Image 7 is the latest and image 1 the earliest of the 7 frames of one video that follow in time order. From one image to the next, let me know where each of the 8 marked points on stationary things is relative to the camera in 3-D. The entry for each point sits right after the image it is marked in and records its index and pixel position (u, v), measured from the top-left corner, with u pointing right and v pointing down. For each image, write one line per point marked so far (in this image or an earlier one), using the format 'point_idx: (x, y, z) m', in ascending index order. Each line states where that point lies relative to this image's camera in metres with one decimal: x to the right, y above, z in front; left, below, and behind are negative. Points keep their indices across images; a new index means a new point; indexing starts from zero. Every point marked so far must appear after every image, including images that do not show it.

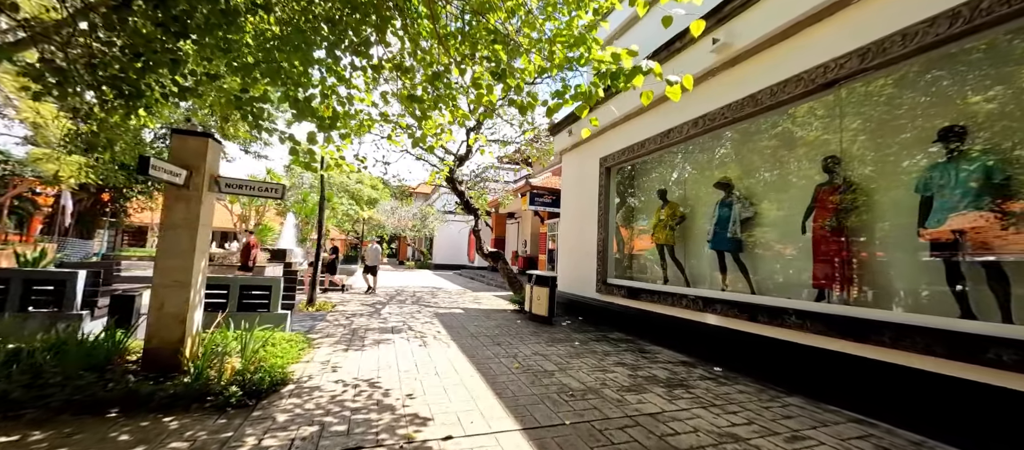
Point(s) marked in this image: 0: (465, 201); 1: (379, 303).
0: (-1.3, +0.7, +10.1) m
1: (-3.0, -1.8, +8.2) m
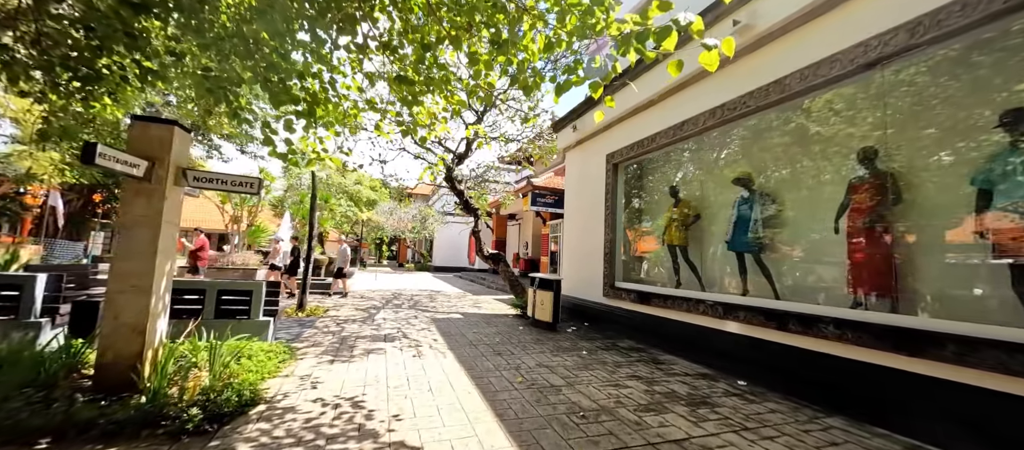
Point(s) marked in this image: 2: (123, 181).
0: (-1.3, +0.6, +9.7) m
1: (-2.9, -1.8, +7.8) m
2: (-3.1, +0.4, +2.9) m
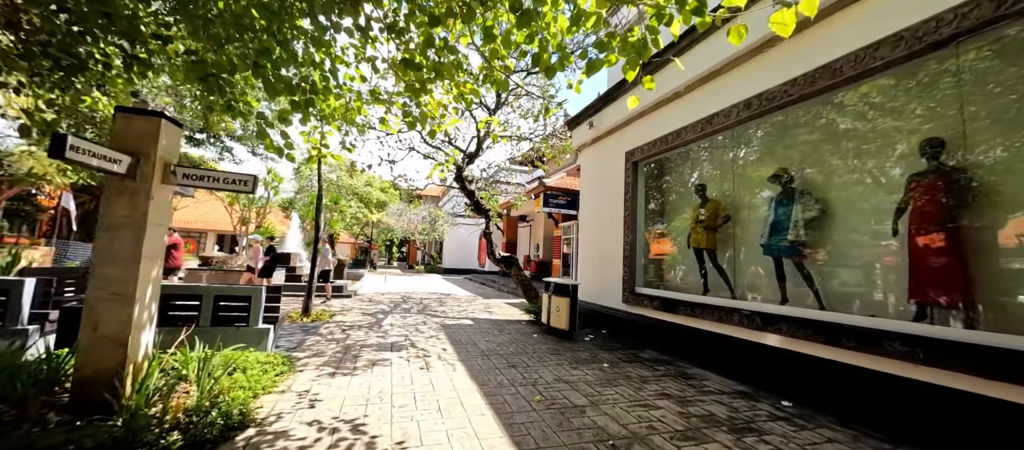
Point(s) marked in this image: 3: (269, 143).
0: (-0.9, +0.6, +9.4) m
1: (-2.7, -1.8, +7.5) m
2: (-3.0, +0.3, +2.7) m
3: (-2.3, +0.8, +3.3) m
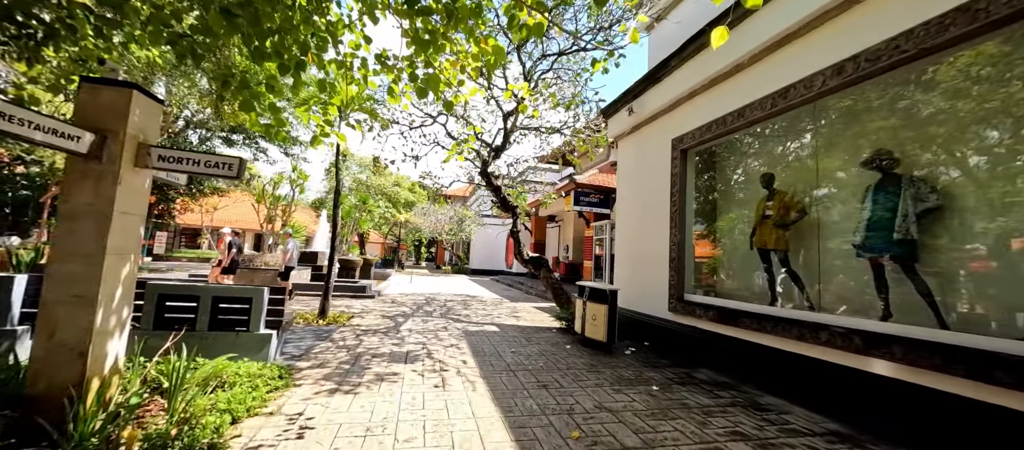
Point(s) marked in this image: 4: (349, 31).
0: (-0.2, +0.6, +8.8) m
1: (-2.1, -1.8, +7.0) m
2: (-2.8, +0.4, +2.3) m
3: (-2.0, +0.8, +2.9) m
4: (-1.3, +1.6, +3.0) m
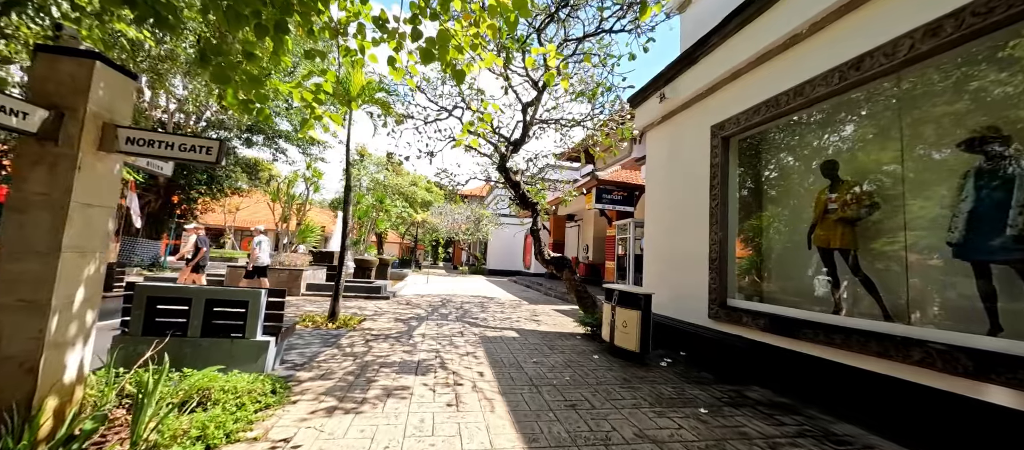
0: (+0.2, +0.7, +8.4) m
1: (-1.7, -1.7, +6.7) m
2: (-2.7, +0.4, +2.0) m
3: (-1.9, +0.9, +2.5) m
4: (-1.1, +1.6, +2.6) m
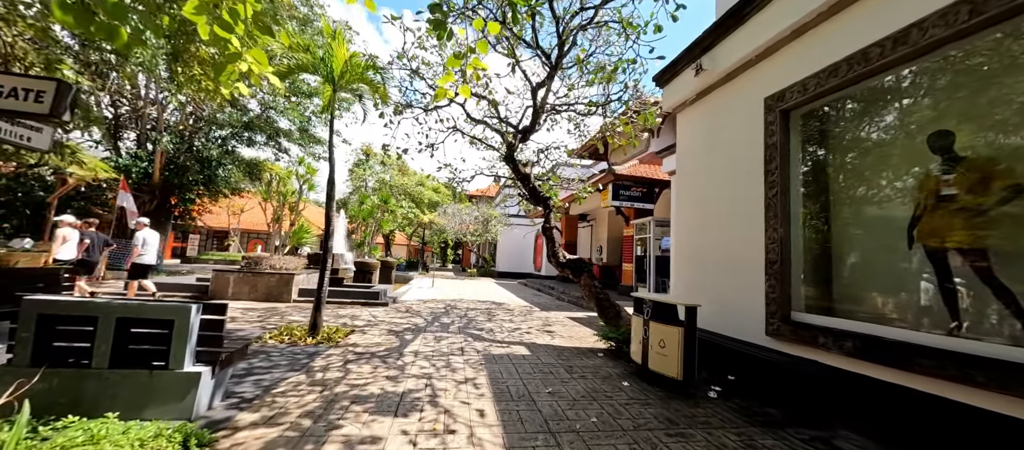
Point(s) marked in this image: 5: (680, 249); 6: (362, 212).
0: (+0.4, +0.7, +7.5) m
1: (-1.6, -1.7, +5.9) m
2: (-2.6, +0.5, +1.2) m
3: (-1.8, +0.9, +1.7) m
4: (-1.1, +1.7, +1.8) m
5: (+2.5, -0.4, +5.3) m
6: (-7.1, +0.6, +17.1) m
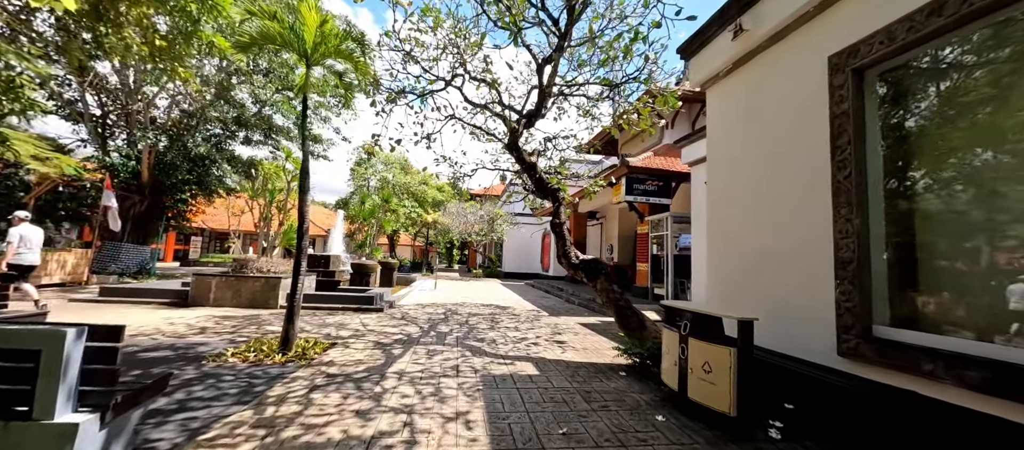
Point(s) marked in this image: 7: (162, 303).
0: (+0.5, +0.8, +6.8) m
1: (-1.5, -1.7, +5.1) m
2: (-2.7, +0.5, +0.5) m
3: (-1.9, +0.9, +1.0) m
4: (-1.2, +1.7, +1.0) m
5: (+2.6, -0.3, +4.5) m
6: (-6.8, +0.6, +16.4) m
7: (-7.2, -1.6, +7.5) m
